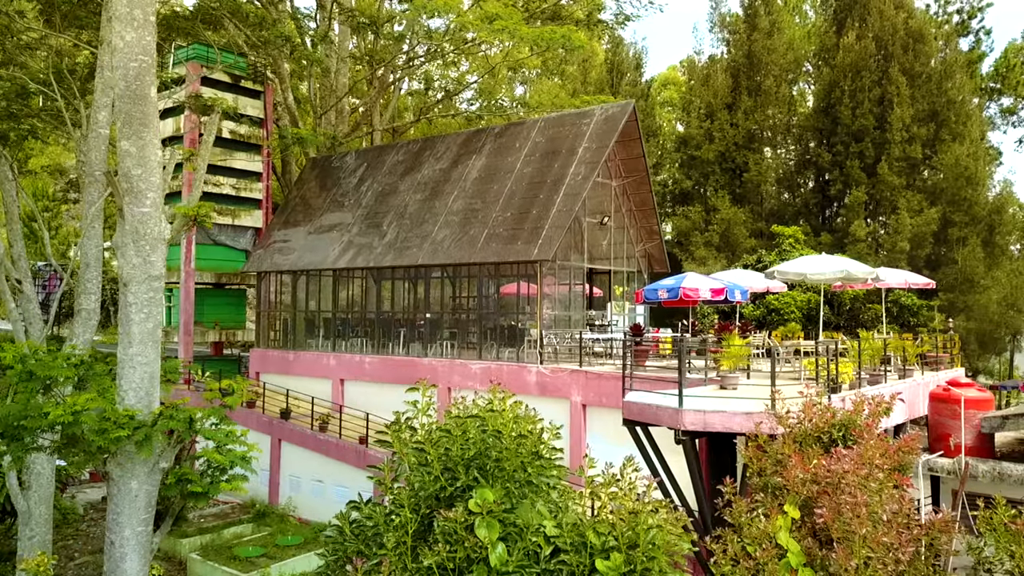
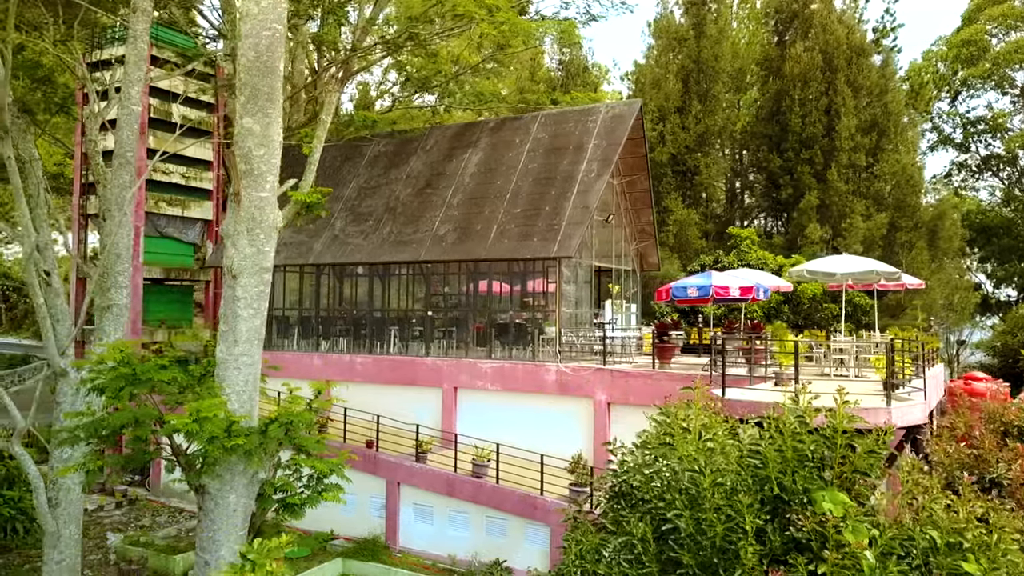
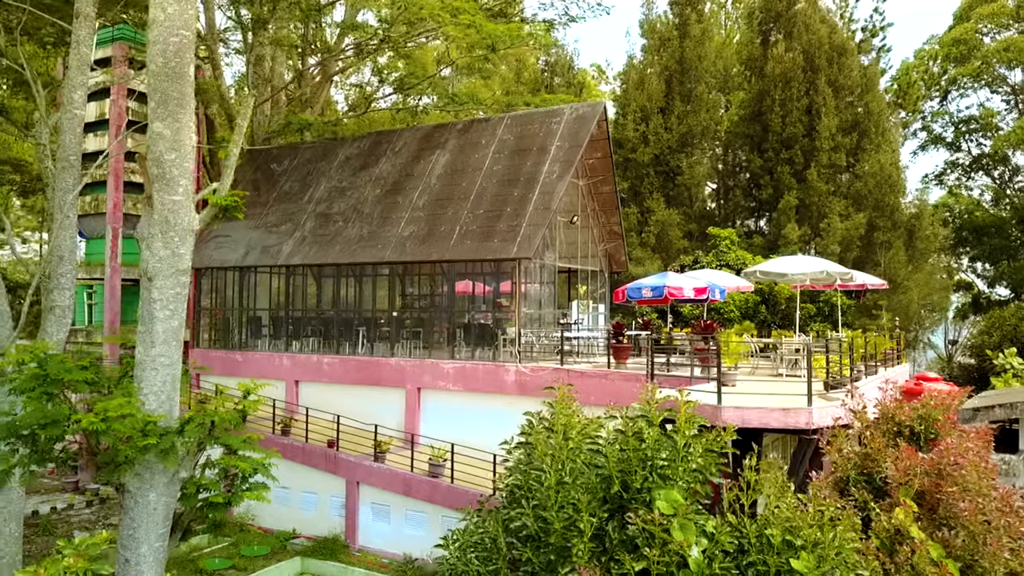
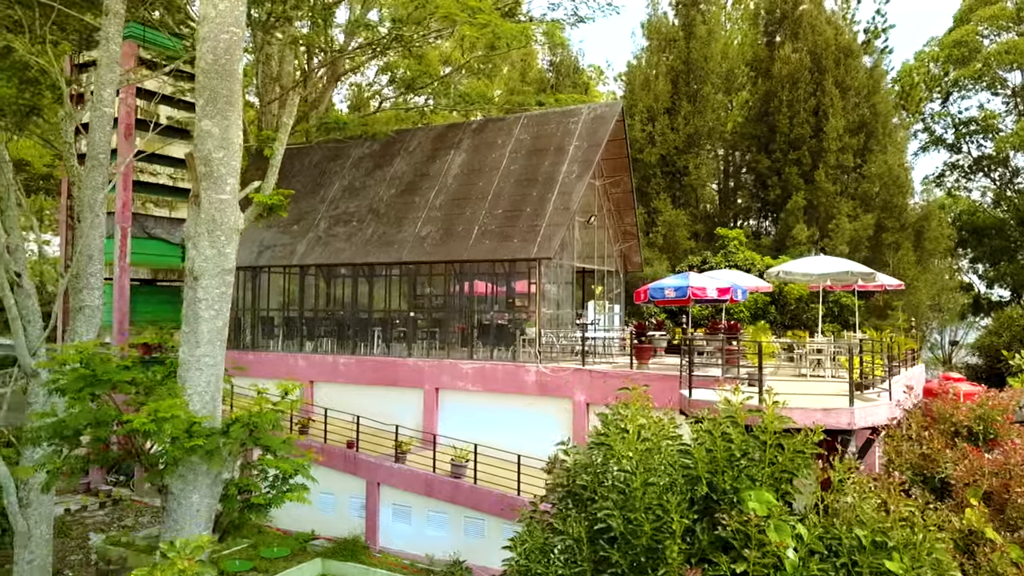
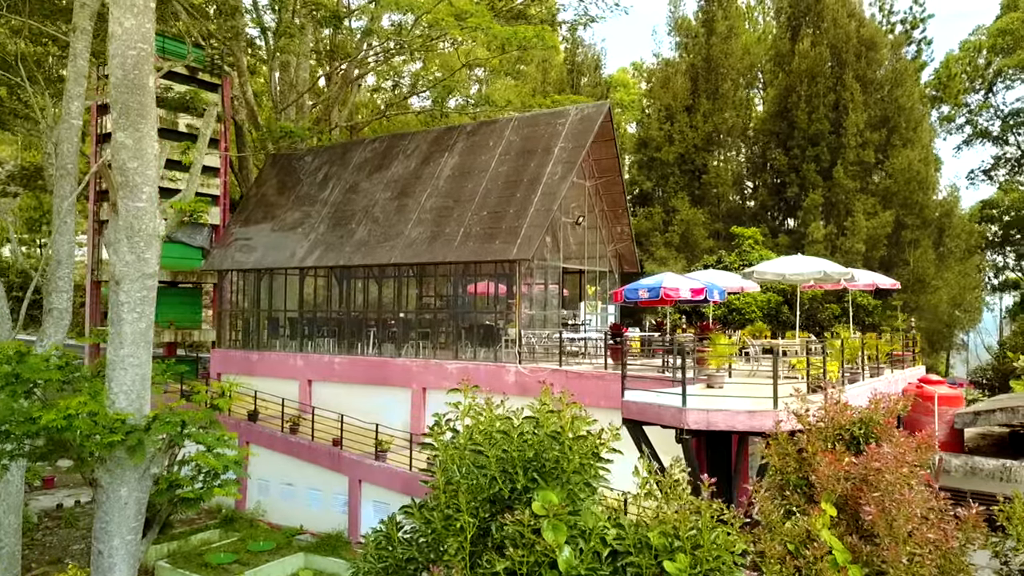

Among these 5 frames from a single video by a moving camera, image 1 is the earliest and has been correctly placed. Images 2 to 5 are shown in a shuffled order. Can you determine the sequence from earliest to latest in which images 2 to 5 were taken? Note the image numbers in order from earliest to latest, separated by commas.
5, 3, 4, 2
